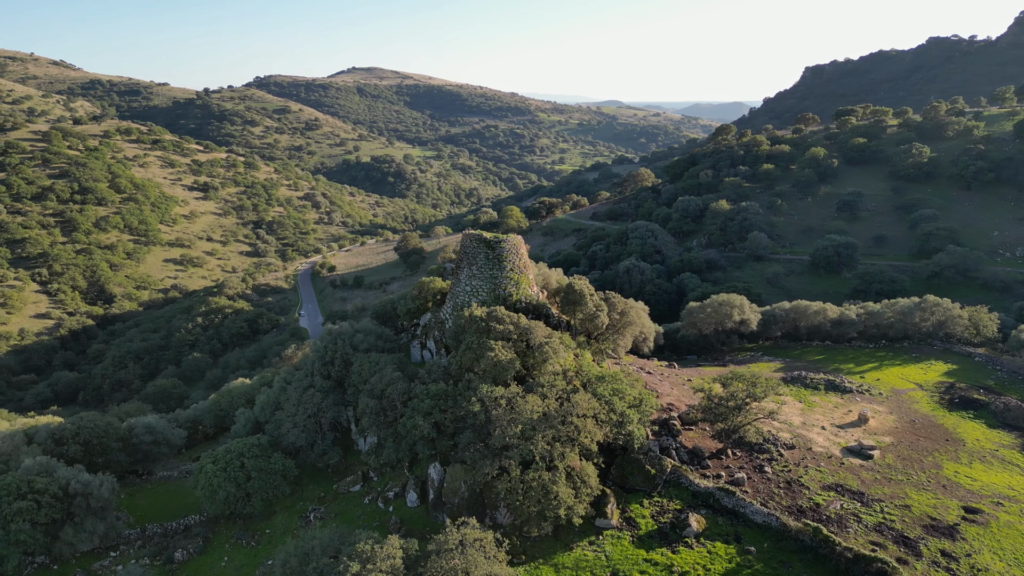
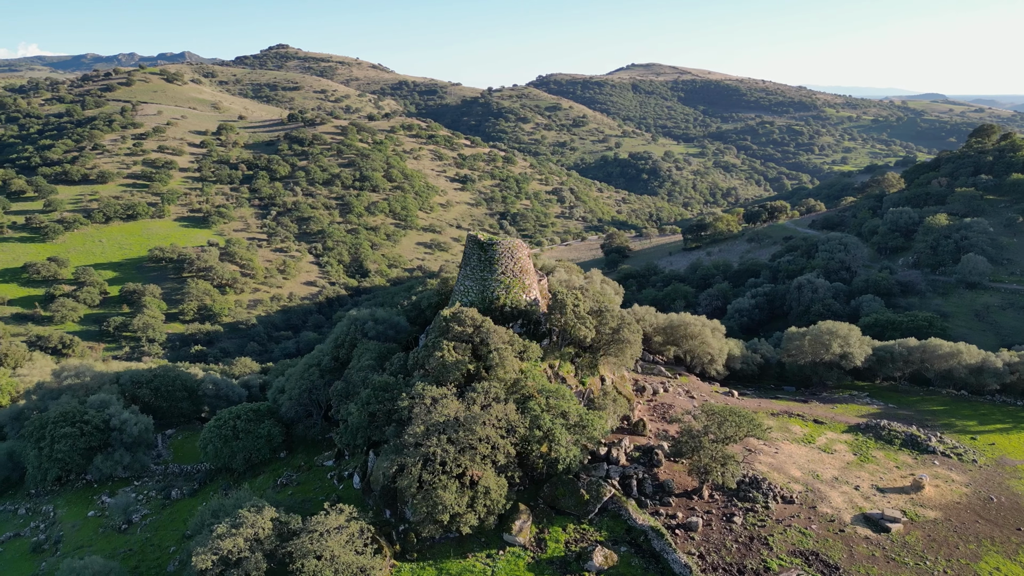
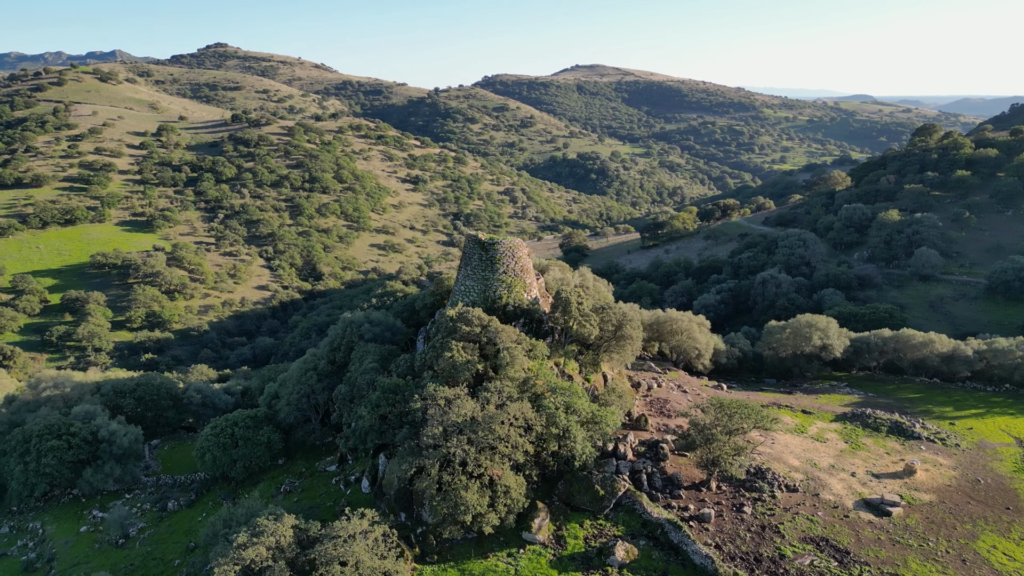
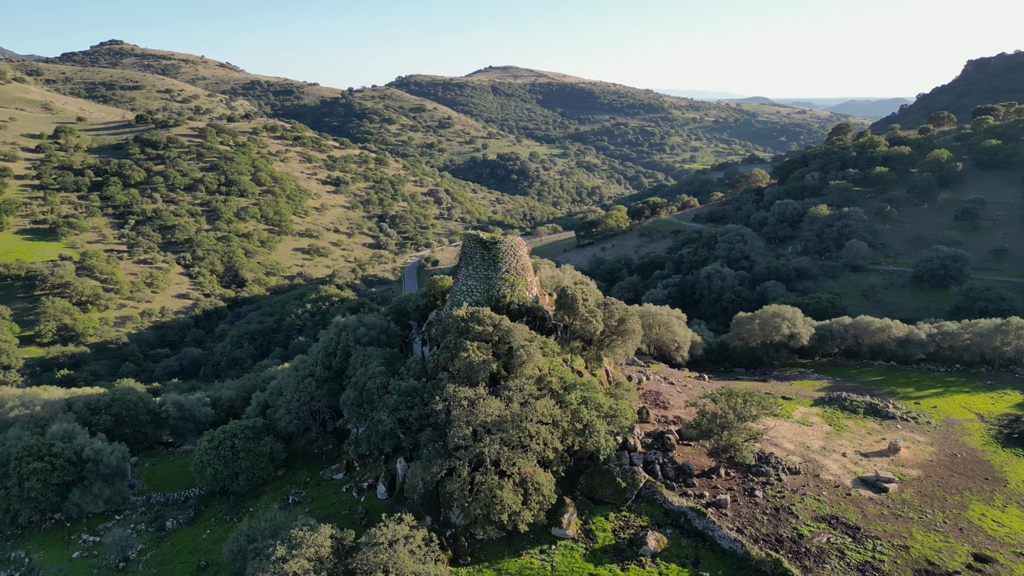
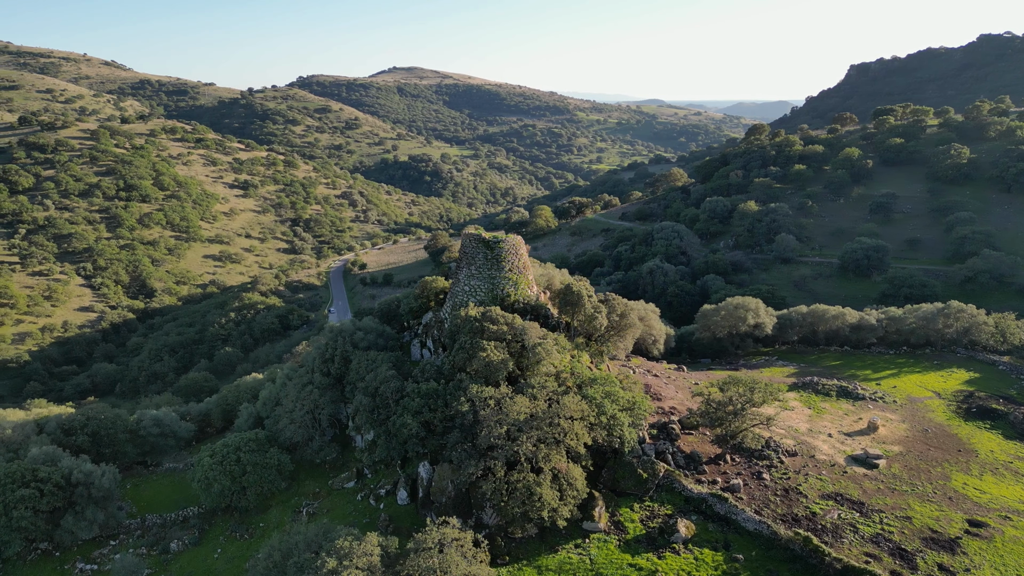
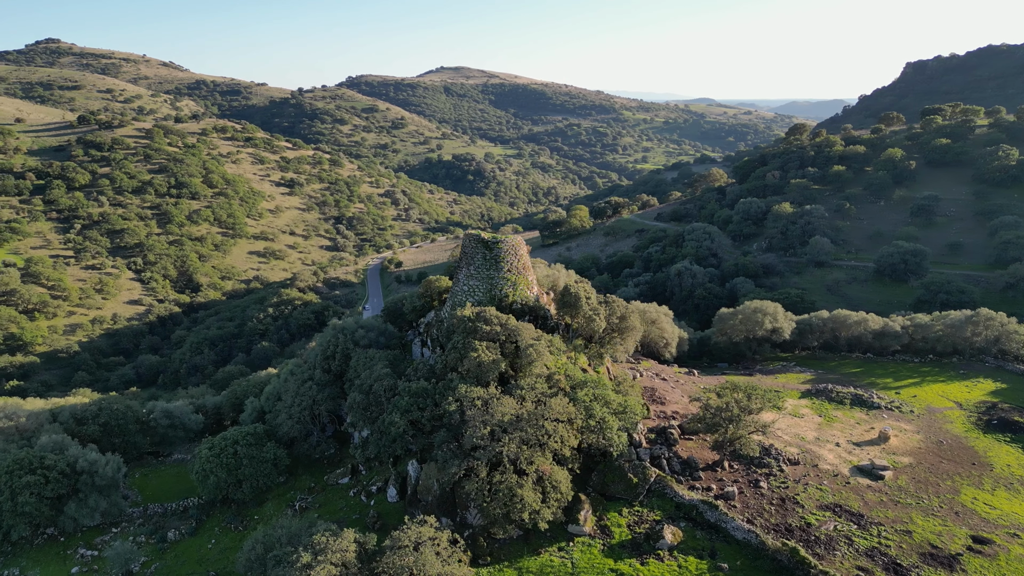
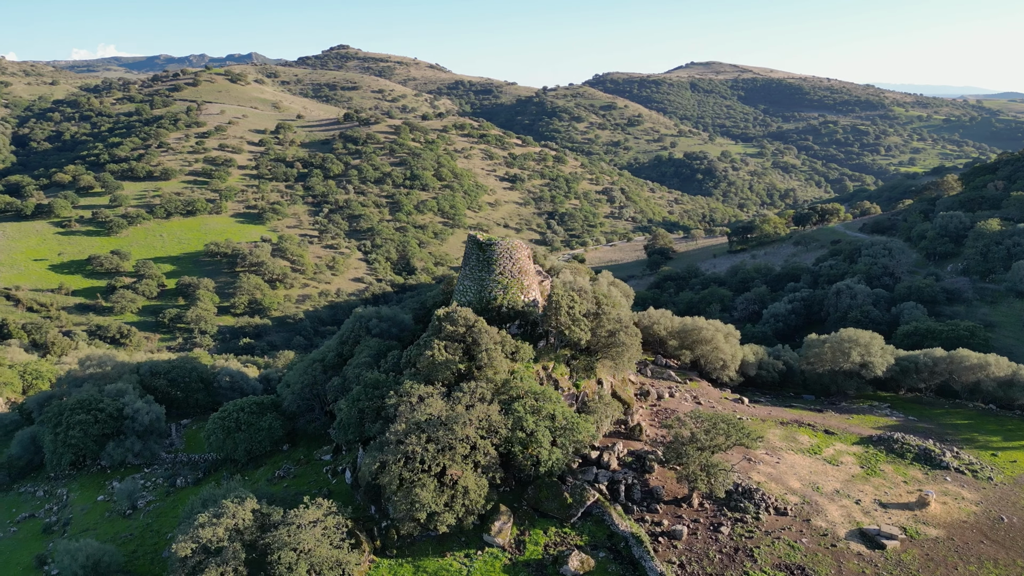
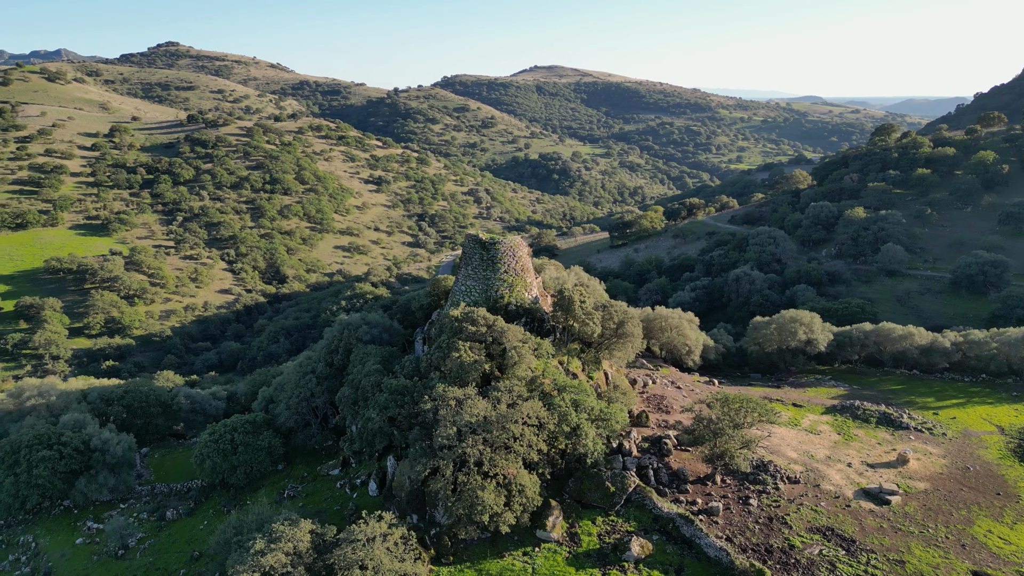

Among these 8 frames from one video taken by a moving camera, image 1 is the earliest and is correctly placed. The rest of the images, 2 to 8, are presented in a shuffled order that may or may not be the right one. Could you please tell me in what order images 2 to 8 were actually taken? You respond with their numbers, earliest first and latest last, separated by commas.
5, 6, 4, 8, 3, 2, 7
